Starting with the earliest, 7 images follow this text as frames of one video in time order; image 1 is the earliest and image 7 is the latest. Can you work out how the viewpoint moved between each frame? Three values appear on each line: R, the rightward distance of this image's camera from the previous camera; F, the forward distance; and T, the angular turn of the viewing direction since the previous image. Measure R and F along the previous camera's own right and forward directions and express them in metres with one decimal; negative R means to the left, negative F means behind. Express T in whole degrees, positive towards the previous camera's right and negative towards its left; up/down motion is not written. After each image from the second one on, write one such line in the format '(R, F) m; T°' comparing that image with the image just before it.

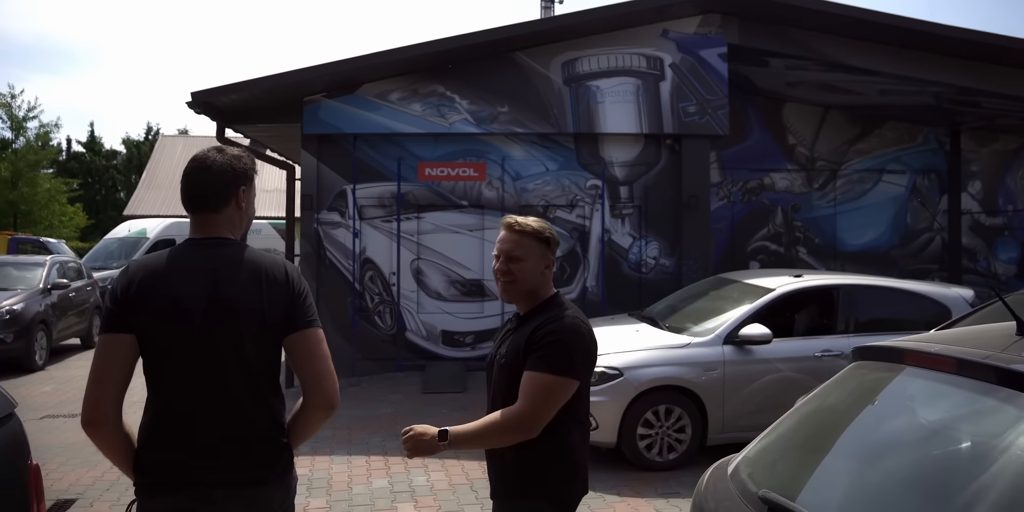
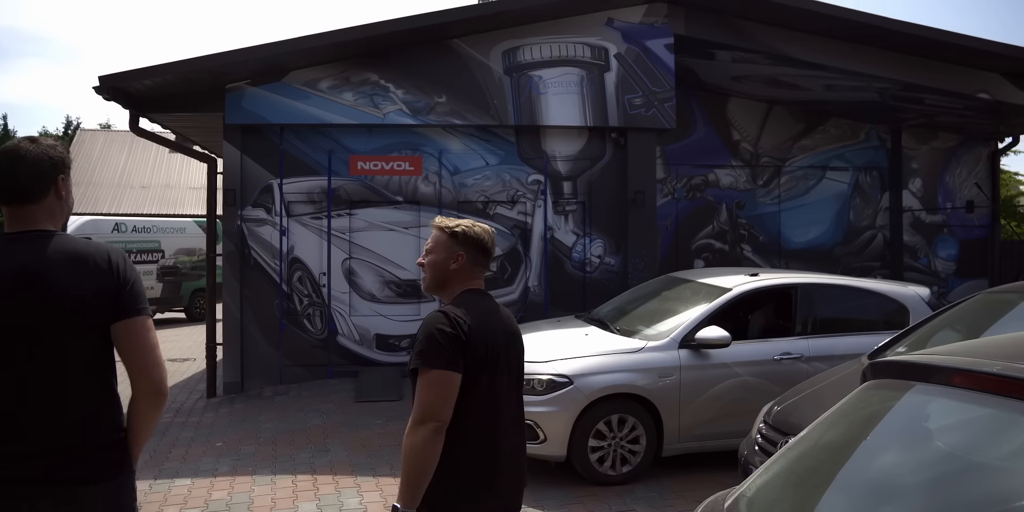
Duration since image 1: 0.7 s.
(+0.1, +0.5) m; +4°
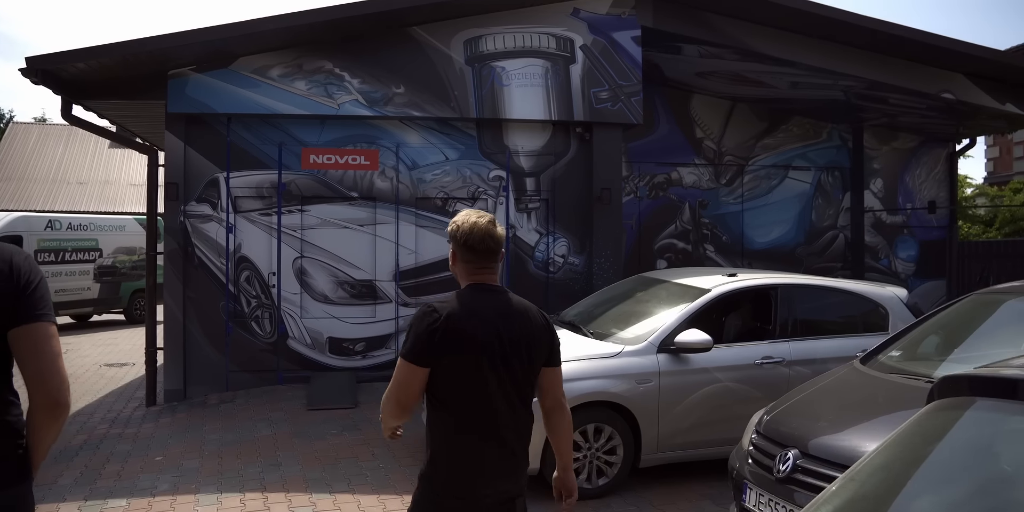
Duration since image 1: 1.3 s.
(-0.1, +0.4) m; +3°
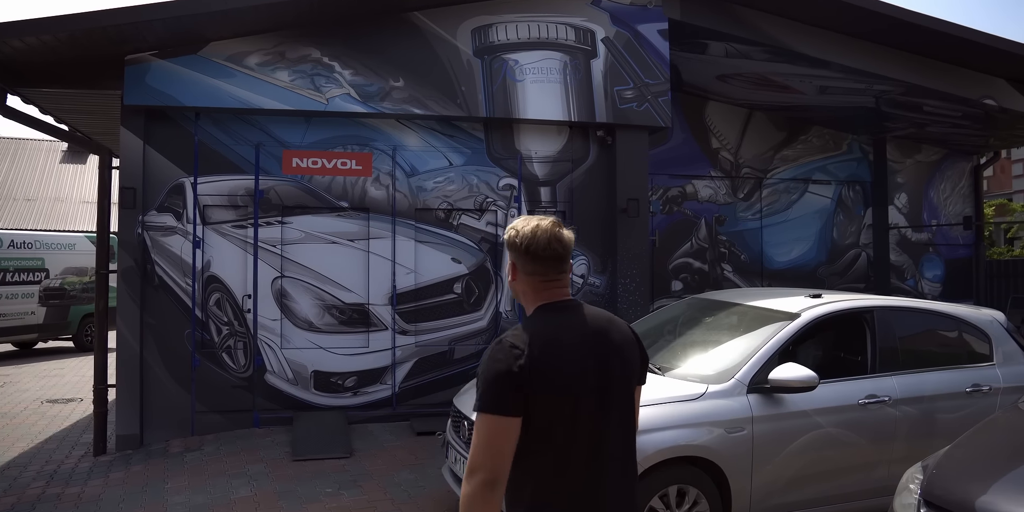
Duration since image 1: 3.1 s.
(-0.5, +1.2) m; +3°
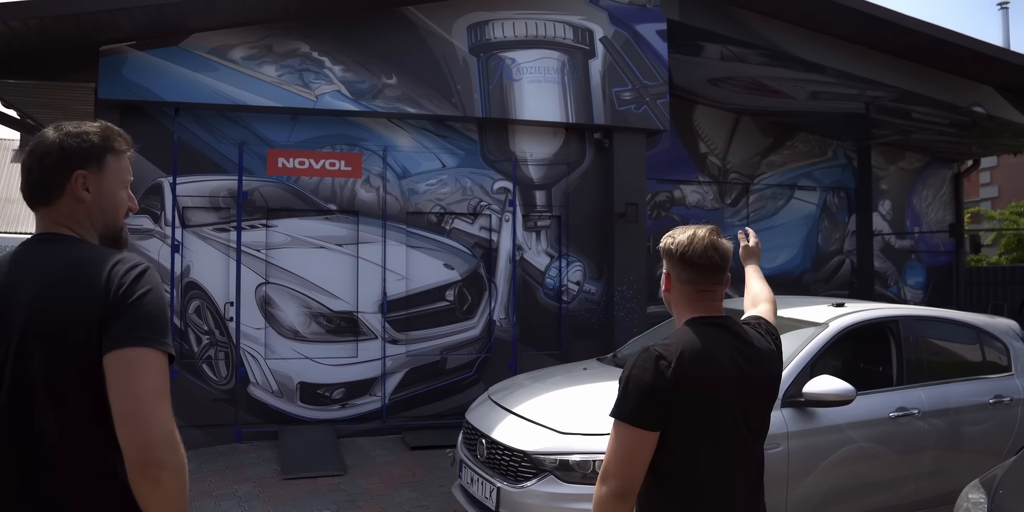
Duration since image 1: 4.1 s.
(-0.3, +0.3) m; +3°
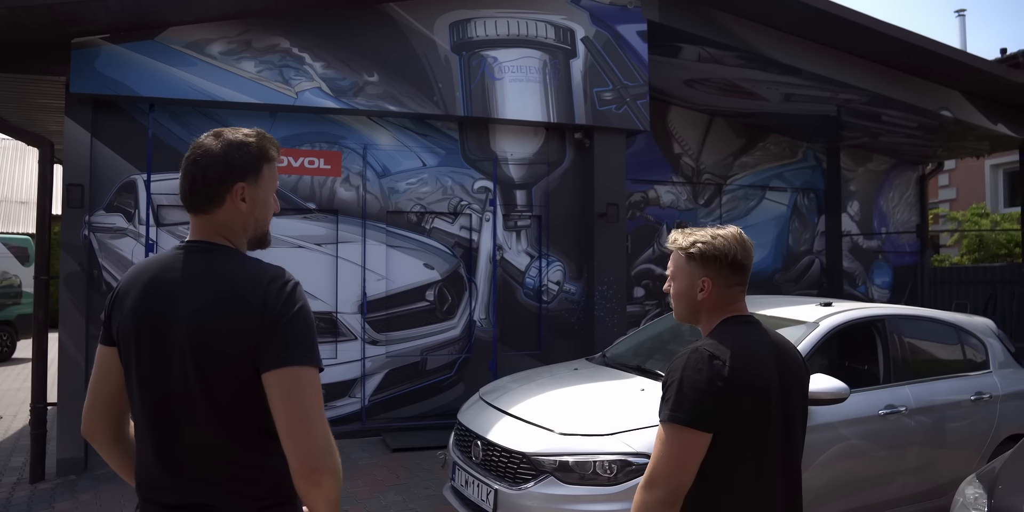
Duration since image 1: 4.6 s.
(-0.2, 0.0) m; +3°
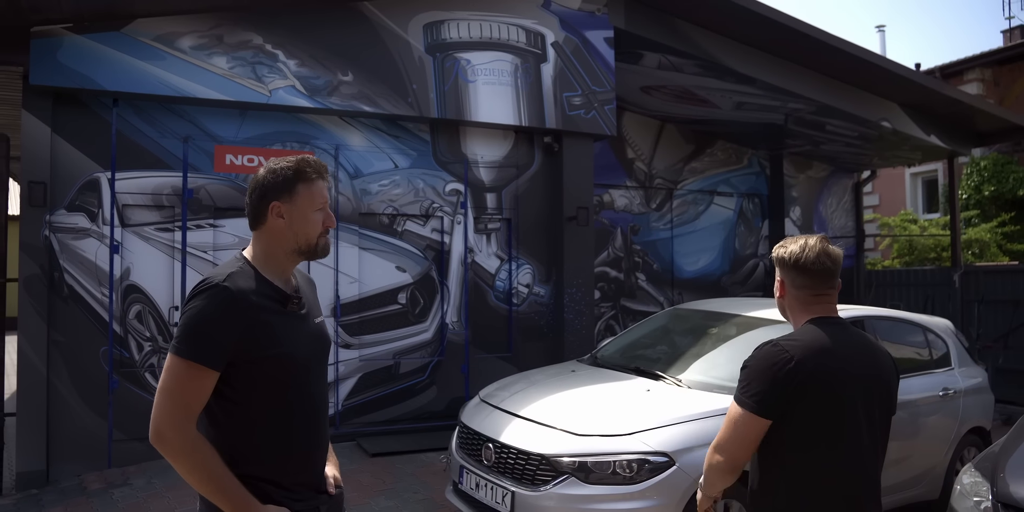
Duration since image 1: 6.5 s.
(-0.5, 0.0) m; +6°
